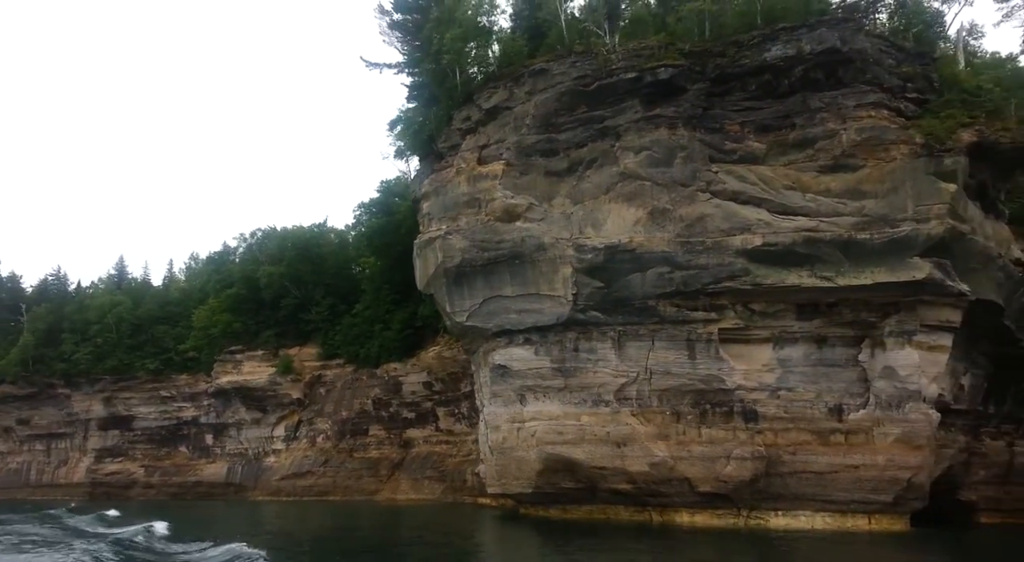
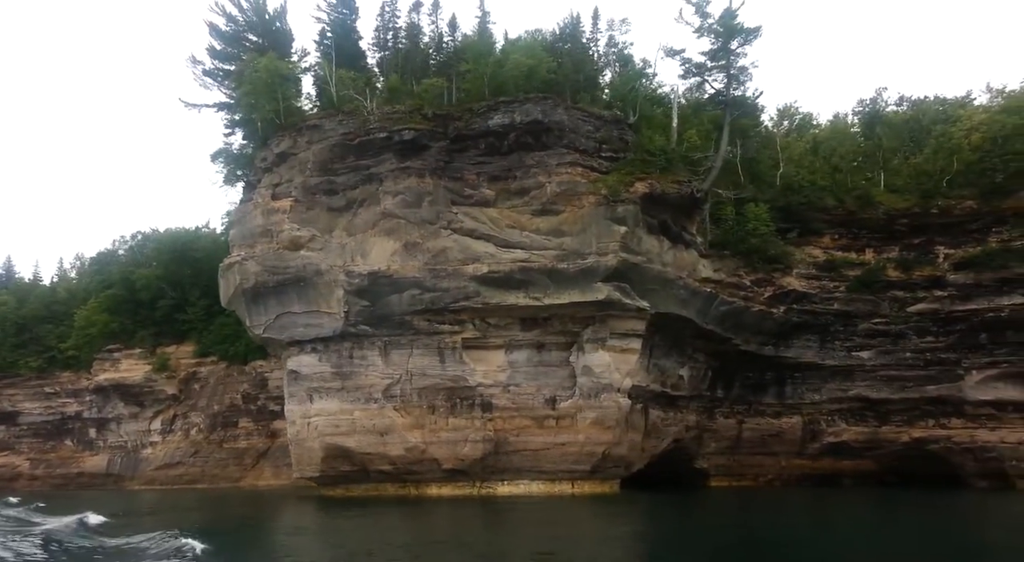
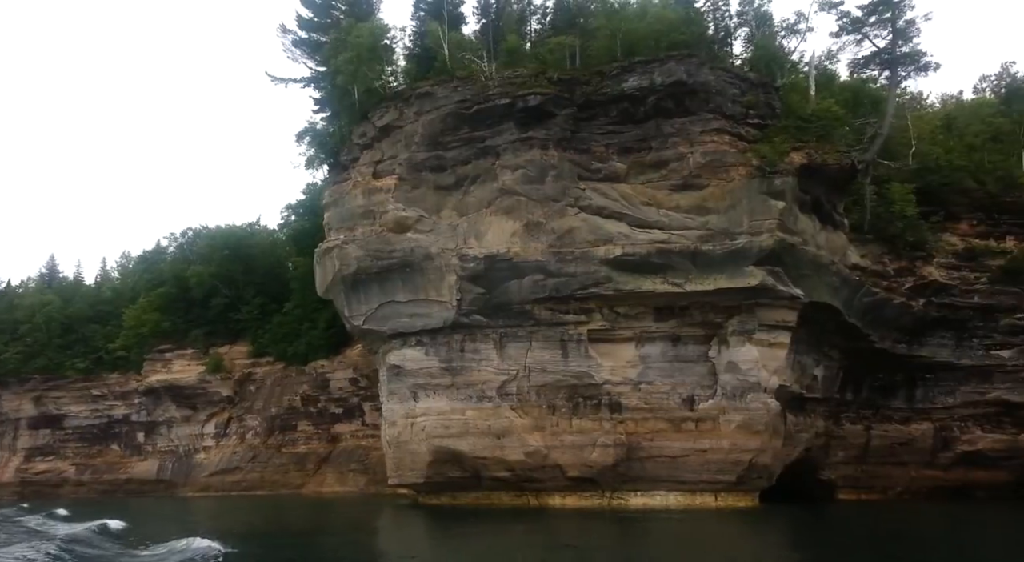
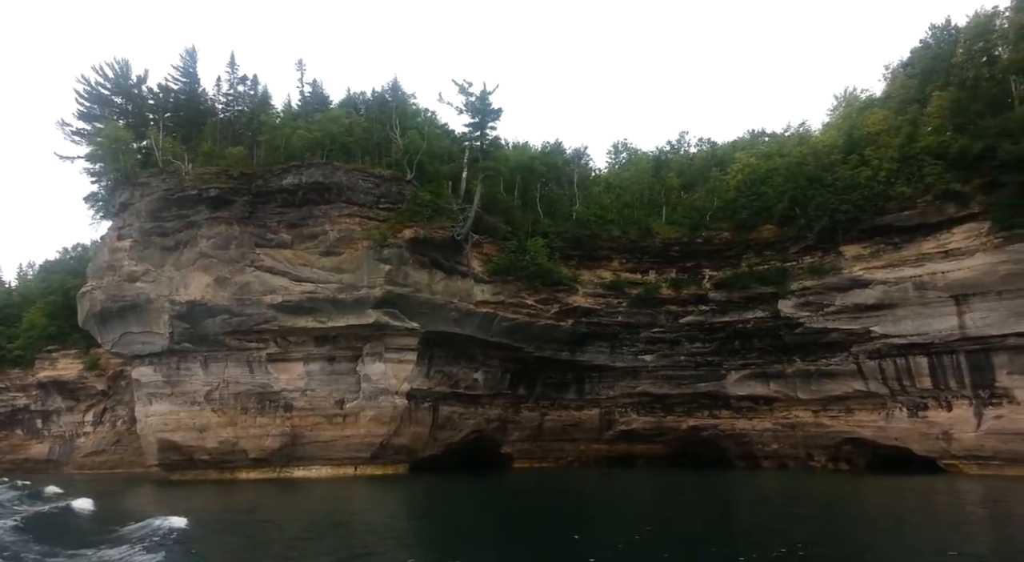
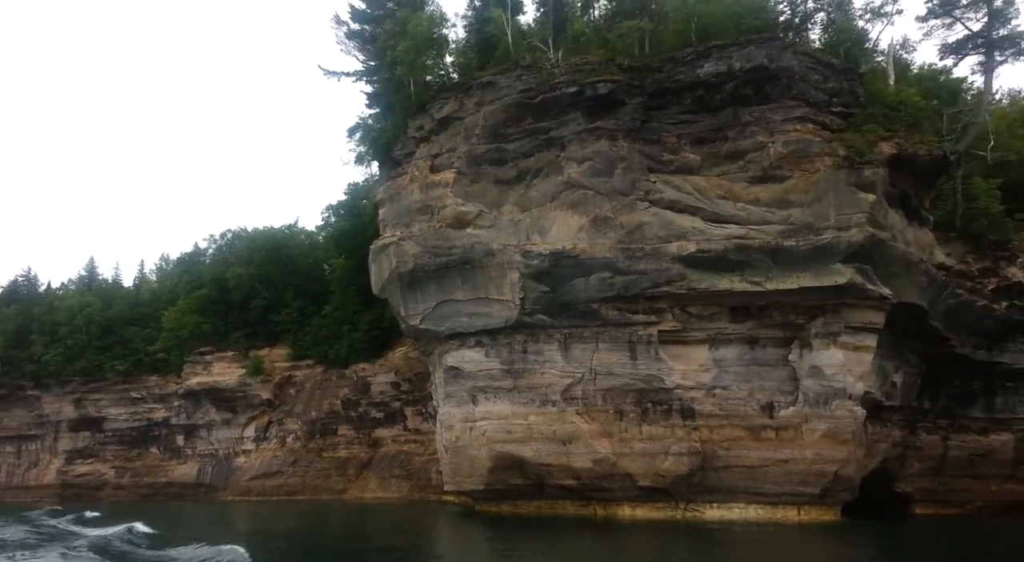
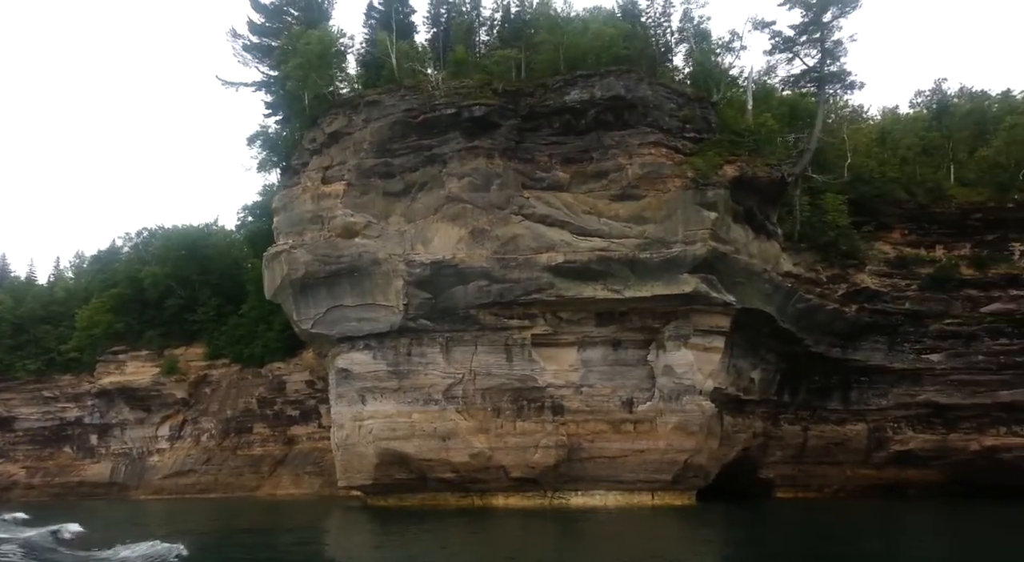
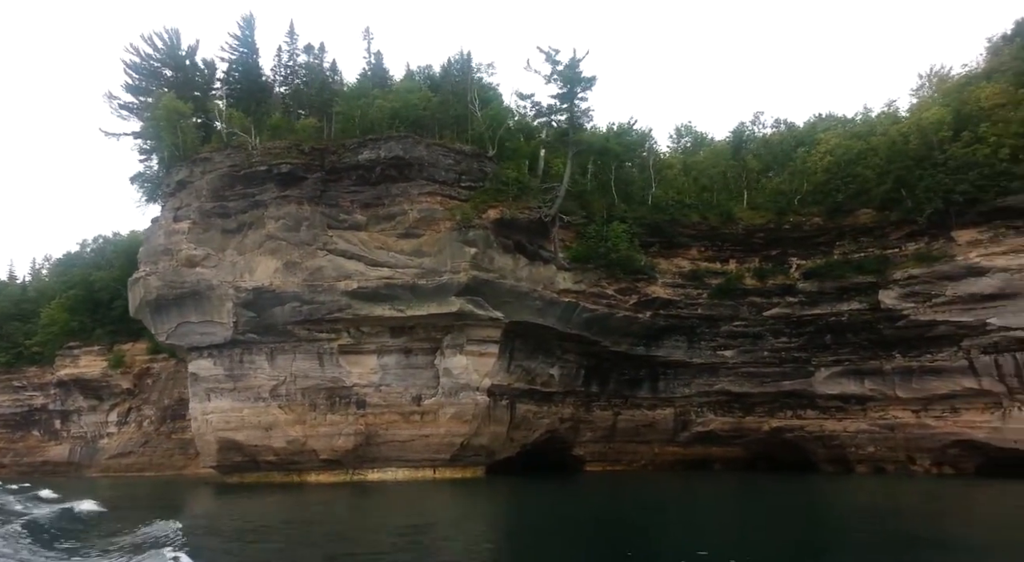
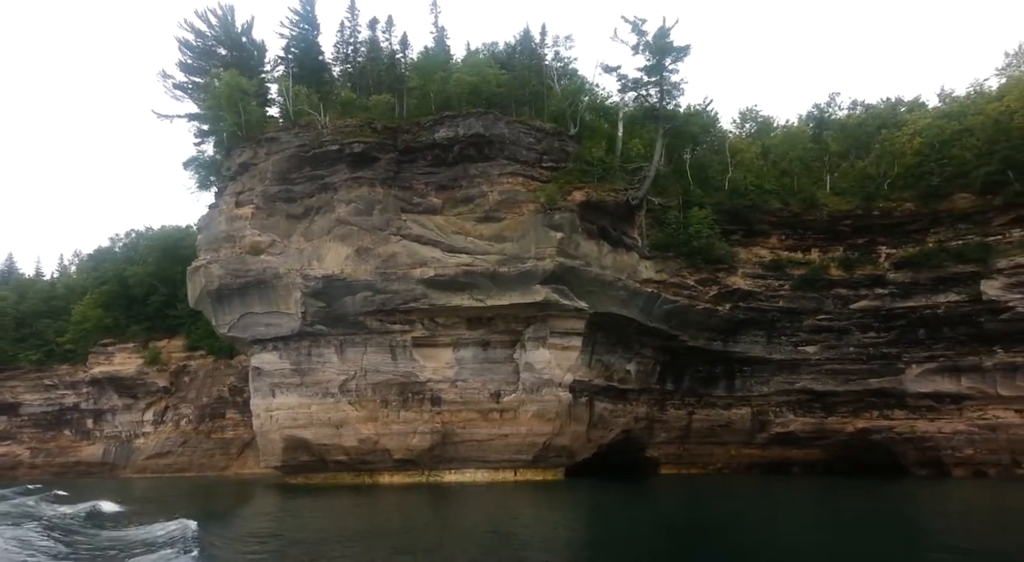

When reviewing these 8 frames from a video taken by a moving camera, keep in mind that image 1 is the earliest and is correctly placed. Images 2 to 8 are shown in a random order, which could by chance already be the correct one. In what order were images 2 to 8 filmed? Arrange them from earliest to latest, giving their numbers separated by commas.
5, 3, 6, 2, 8, 7, 4
